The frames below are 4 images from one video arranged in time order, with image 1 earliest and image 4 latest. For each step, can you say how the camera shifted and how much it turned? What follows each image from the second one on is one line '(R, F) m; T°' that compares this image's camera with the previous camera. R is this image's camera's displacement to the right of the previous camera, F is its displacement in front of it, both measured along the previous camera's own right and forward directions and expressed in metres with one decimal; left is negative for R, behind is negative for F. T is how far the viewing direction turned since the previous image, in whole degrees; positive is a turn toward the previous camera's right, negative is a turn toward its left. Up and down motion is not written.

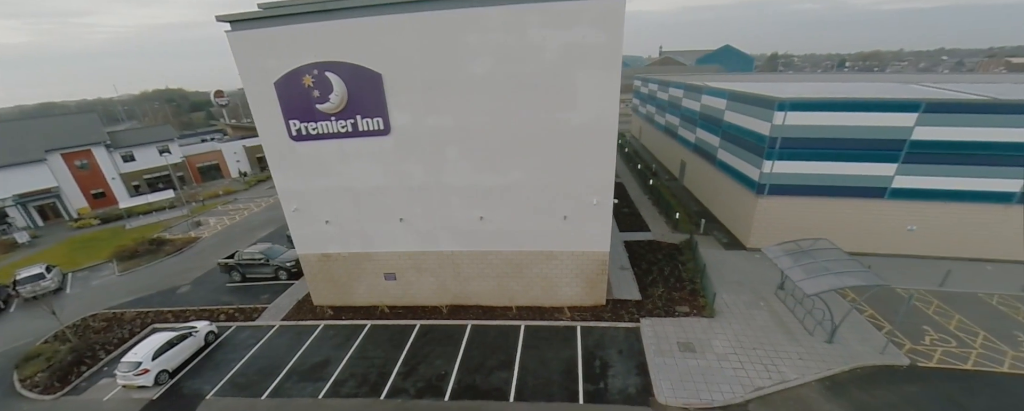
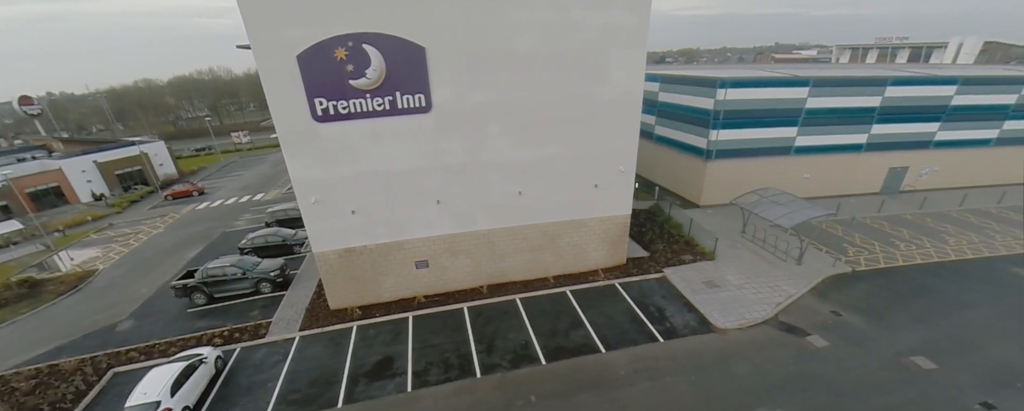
(-4.6, +0.4) m; +15°
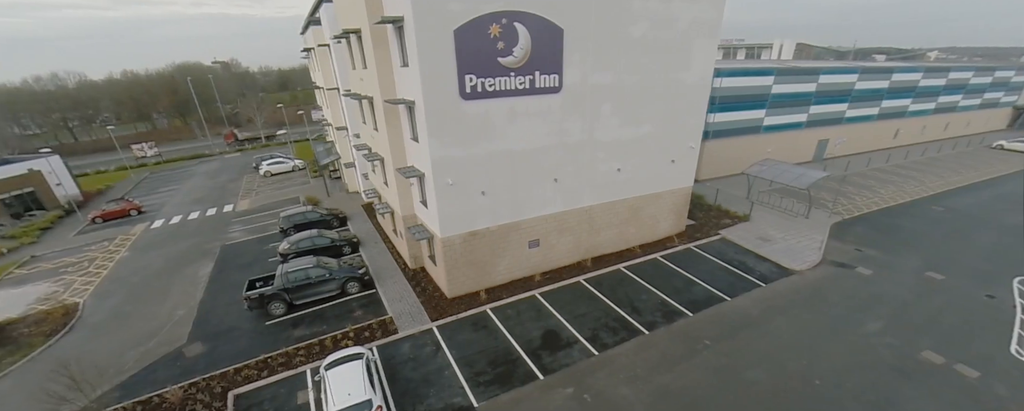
(-6.4, +0.1) m; +11°
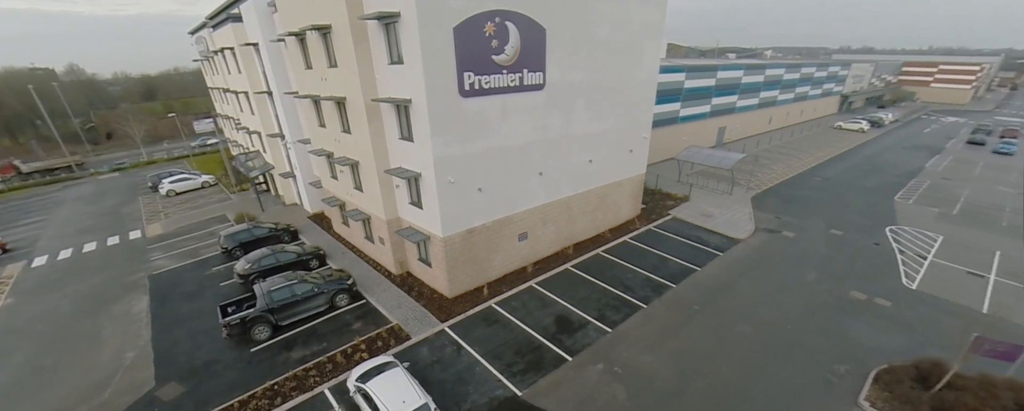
(-2.4, -0.2) m; +11°
